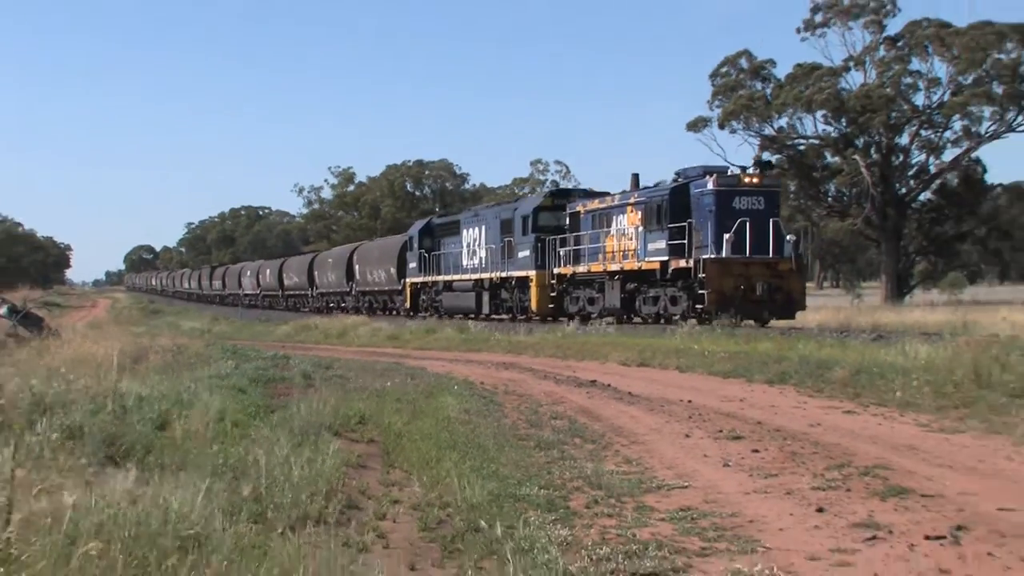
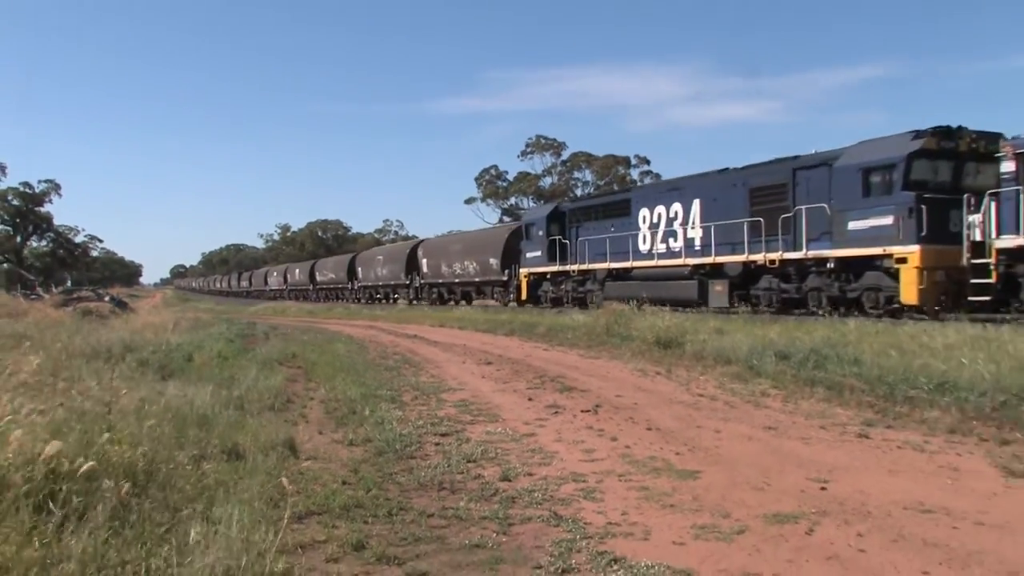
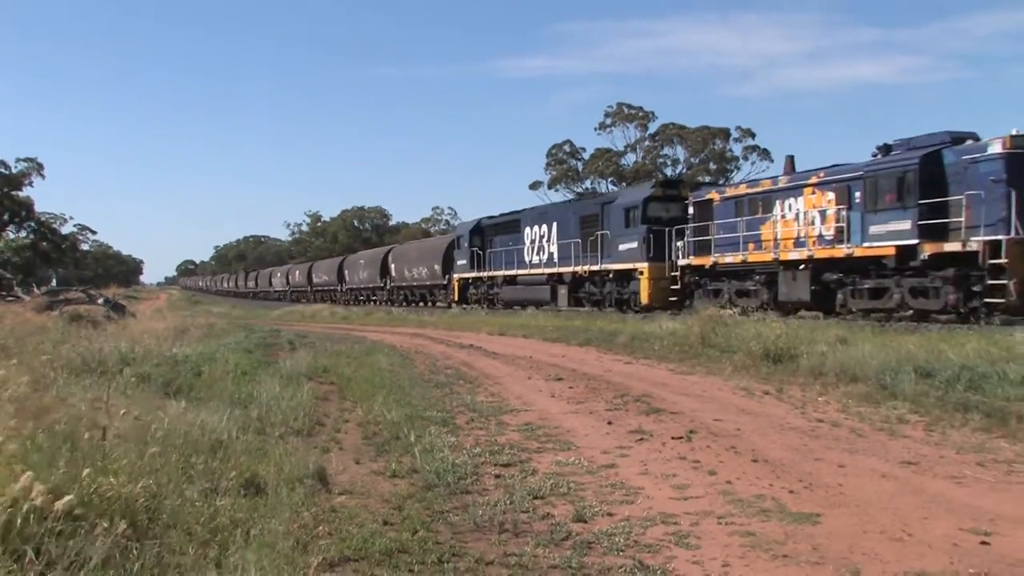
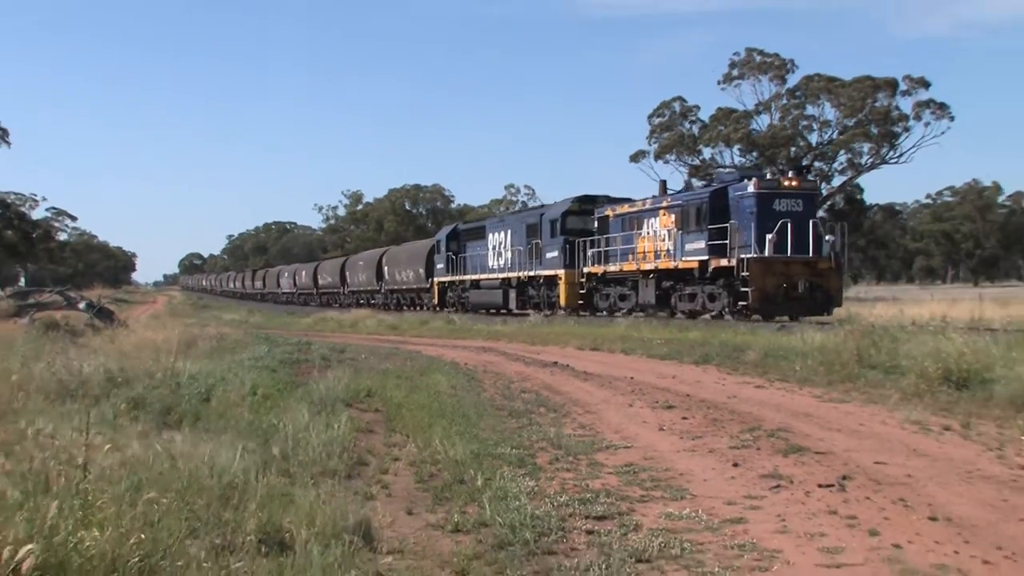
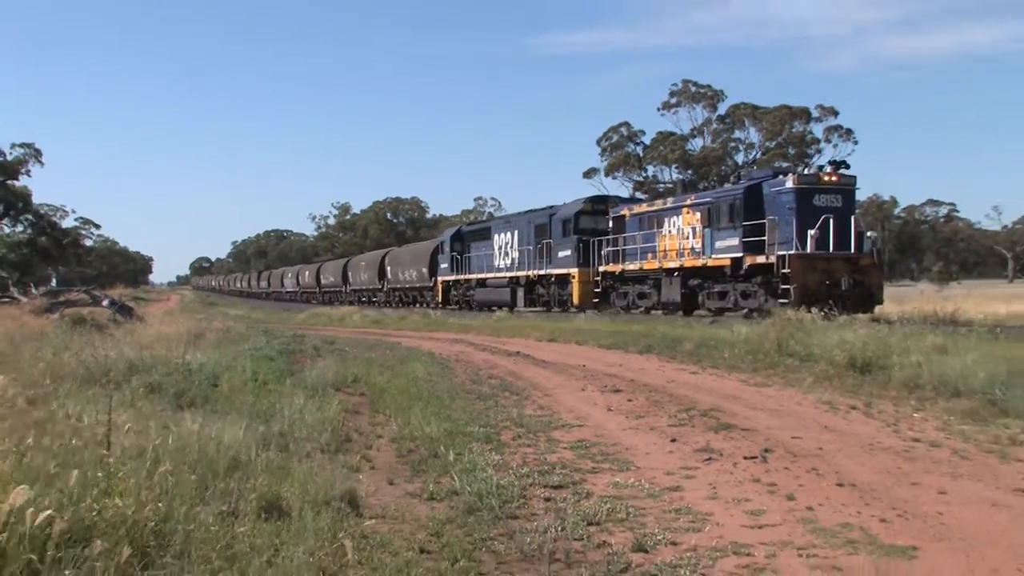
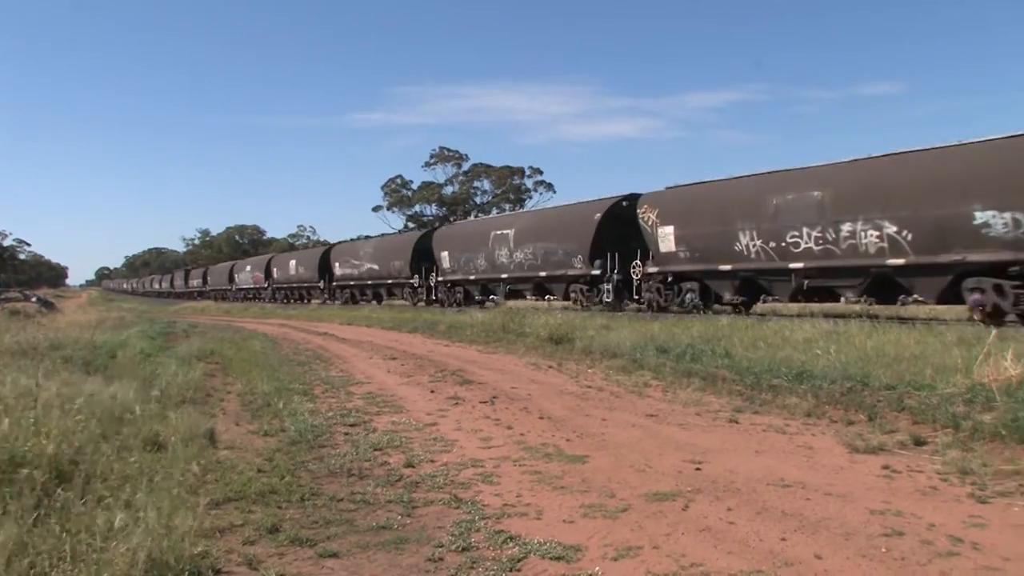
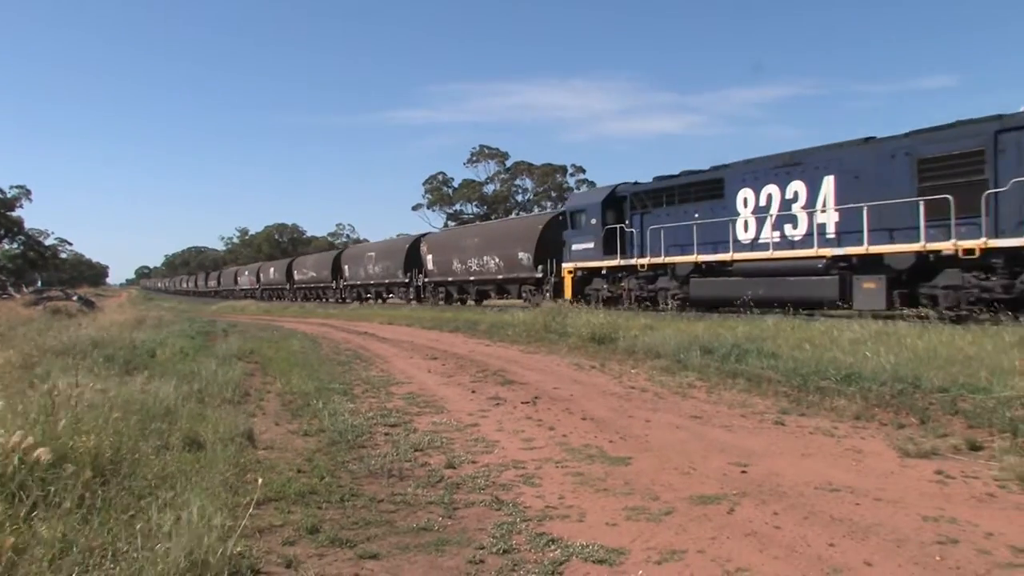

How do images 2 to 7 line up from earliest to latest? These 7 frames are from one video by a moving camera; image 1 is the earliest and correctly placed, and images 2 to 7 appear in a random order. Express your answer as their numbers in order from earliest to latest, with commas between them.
4, 5, 3, 2, 7, 6
